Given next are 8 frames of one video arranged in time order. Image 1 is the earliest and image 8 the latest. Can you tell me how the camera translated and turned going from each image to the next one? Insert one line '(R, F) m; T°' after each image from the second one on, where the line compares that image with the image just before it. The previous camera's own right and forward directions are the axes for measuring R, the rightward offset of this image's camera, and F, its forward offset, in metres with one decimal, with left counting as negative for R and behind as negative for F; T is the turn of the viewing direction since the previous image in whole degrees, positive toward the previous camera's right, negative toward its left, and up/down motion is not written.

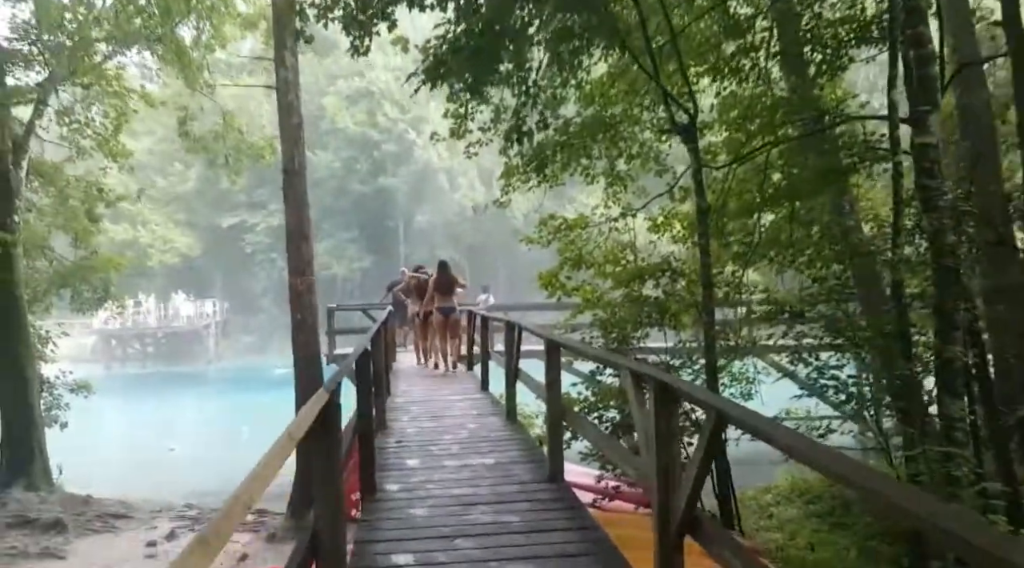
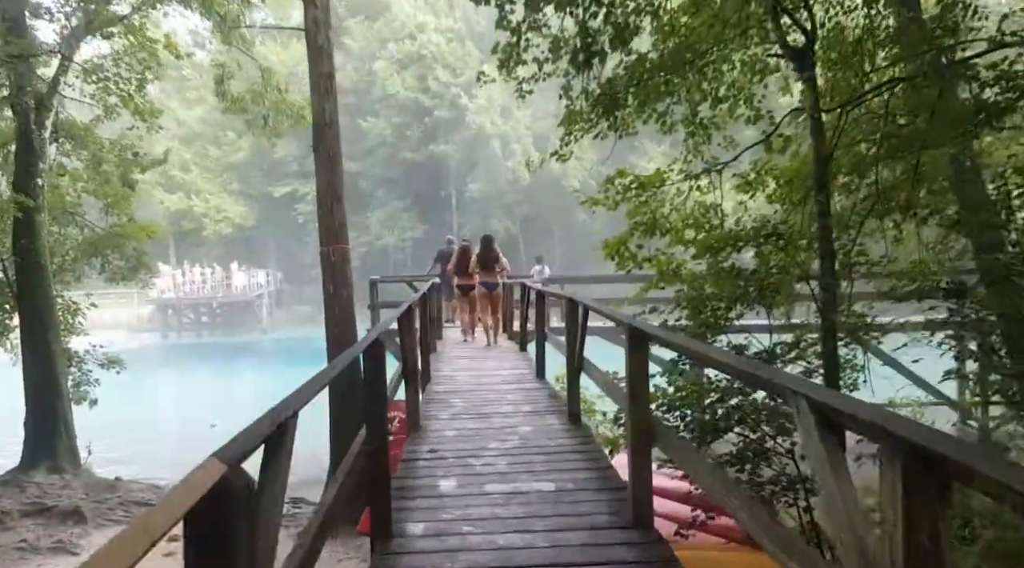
(0.0, +1.1) m; -4°
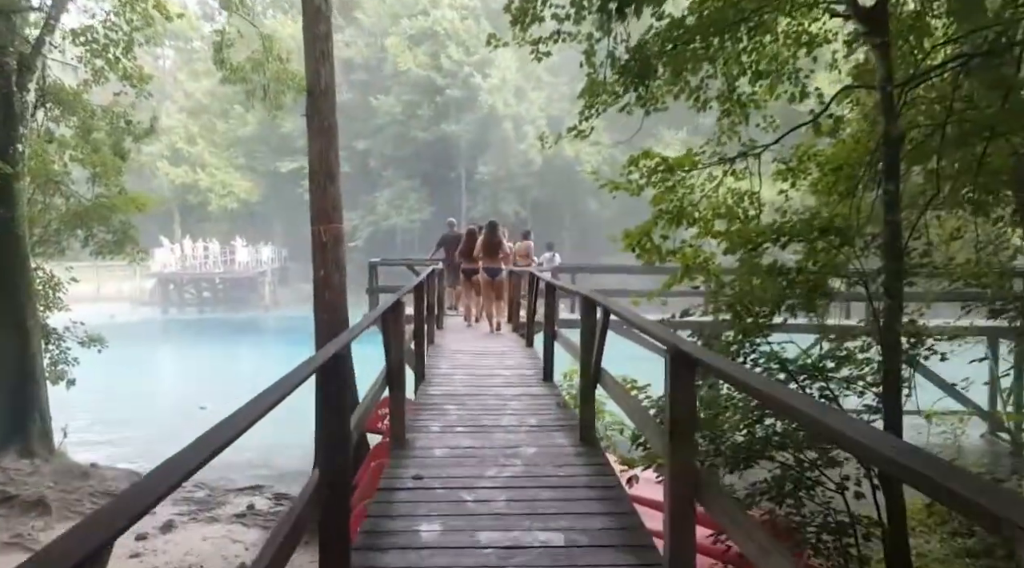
(0.0, +0.7) m; -1°
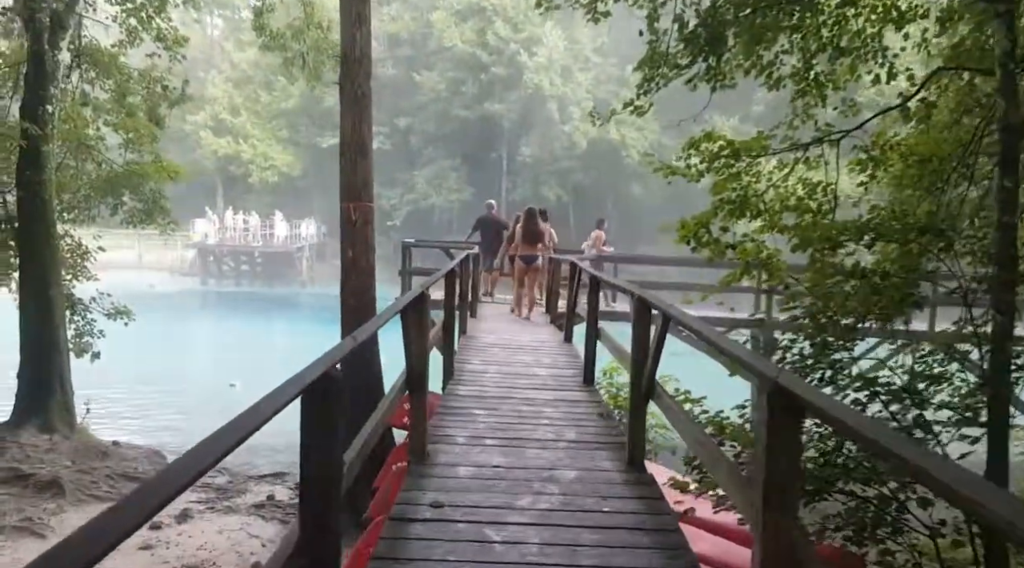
(0.0, +0.5) m; -3°
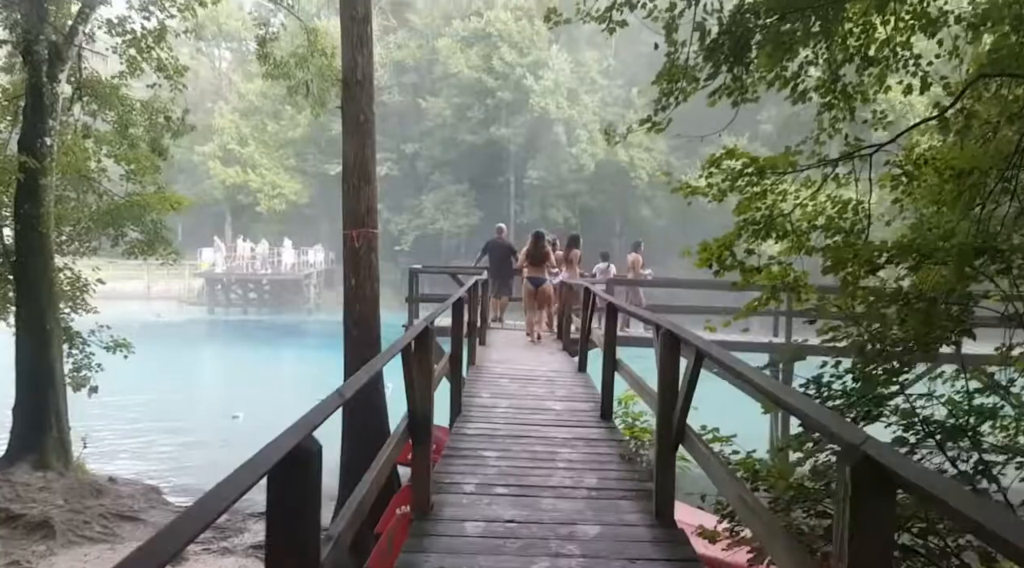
(0.0, +0.3) m; -1°
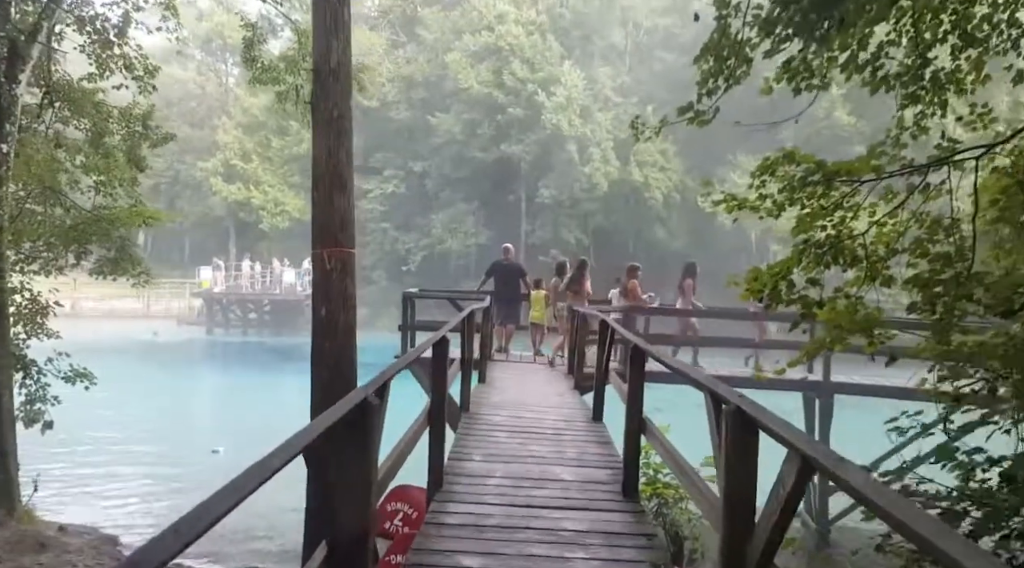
(+0.1, +1.0) m; -1°
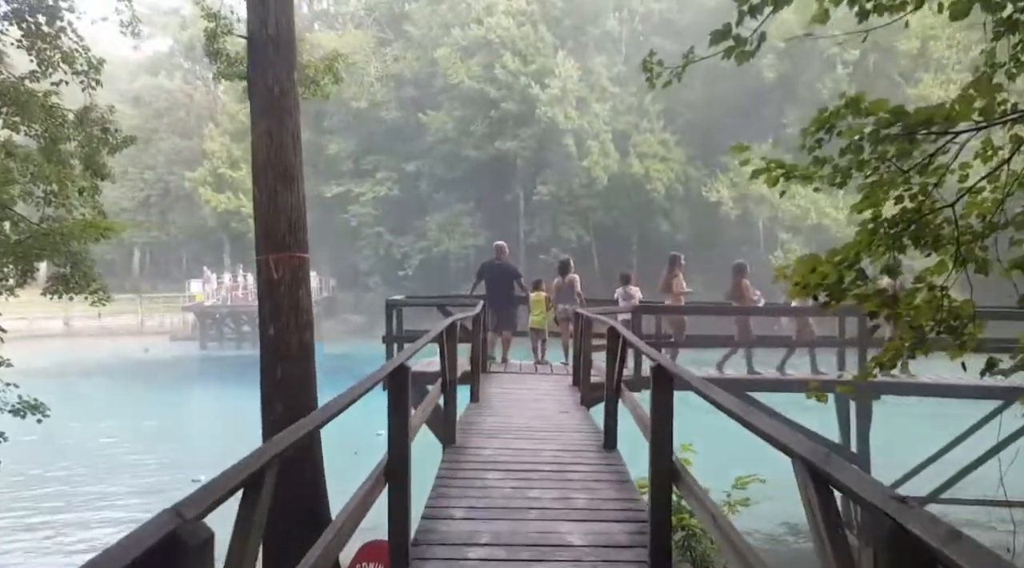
(+0.1, +0.9) m; 0°
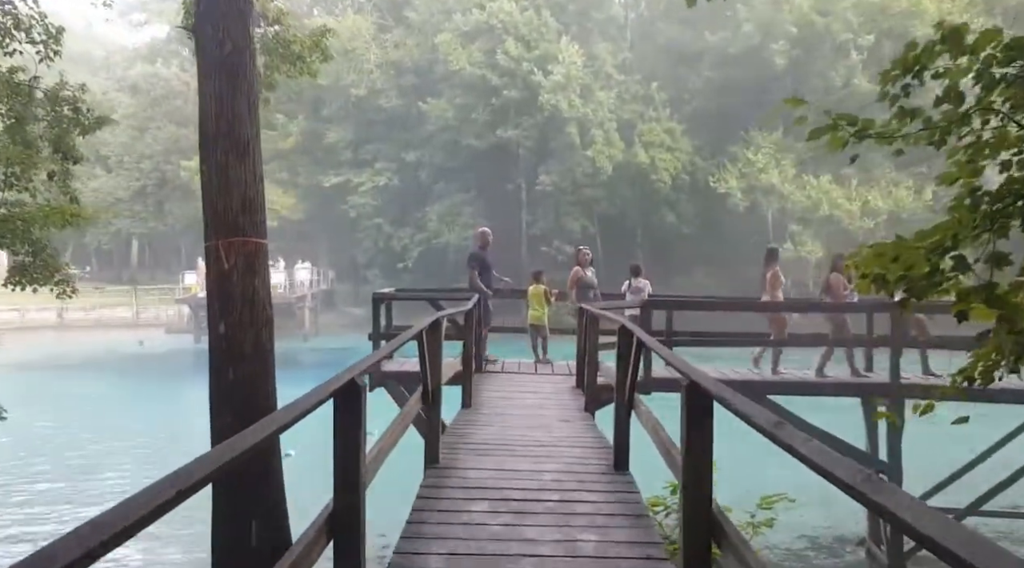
(0.0, +0.7) m; 0°
